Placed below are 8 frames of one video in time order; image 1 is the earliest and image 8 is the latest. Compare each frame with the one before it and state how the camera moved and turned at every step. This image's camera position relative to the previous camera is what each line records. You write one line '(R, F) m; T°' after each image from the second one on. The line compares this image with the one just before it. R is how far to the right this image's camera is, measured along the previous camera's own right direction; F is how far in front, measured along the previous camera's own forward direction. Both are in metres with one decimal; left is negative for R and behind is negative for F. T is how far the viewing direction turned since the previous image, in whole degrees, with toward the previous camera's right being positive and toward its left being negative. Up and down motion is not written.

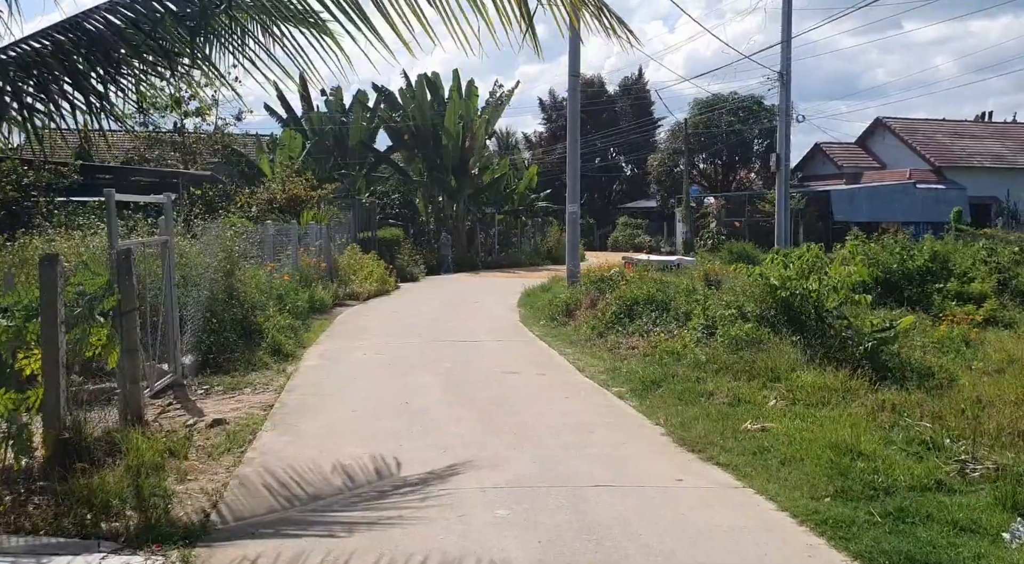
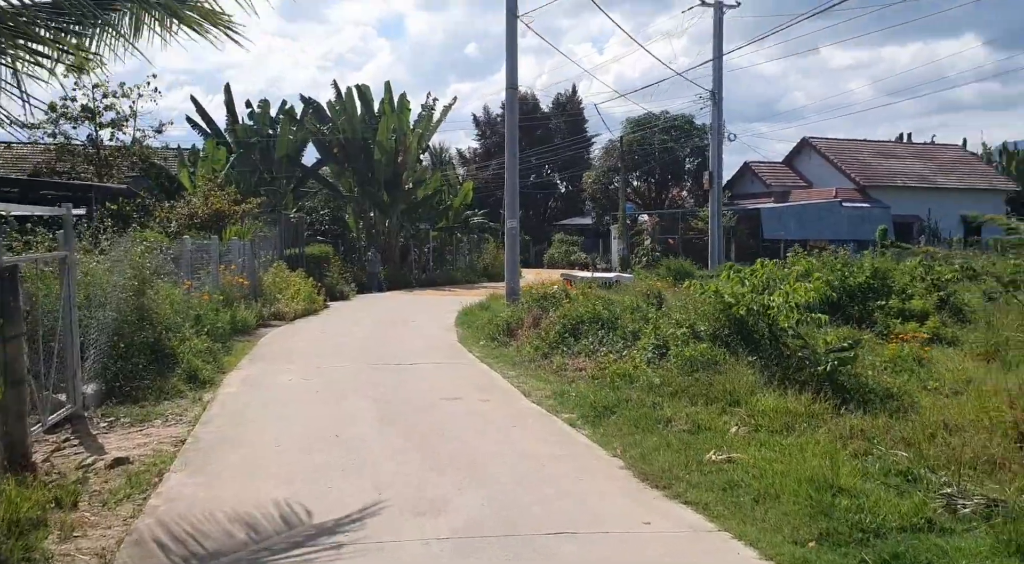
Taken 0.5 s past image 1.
(-0.1, +0.6) m; +5°
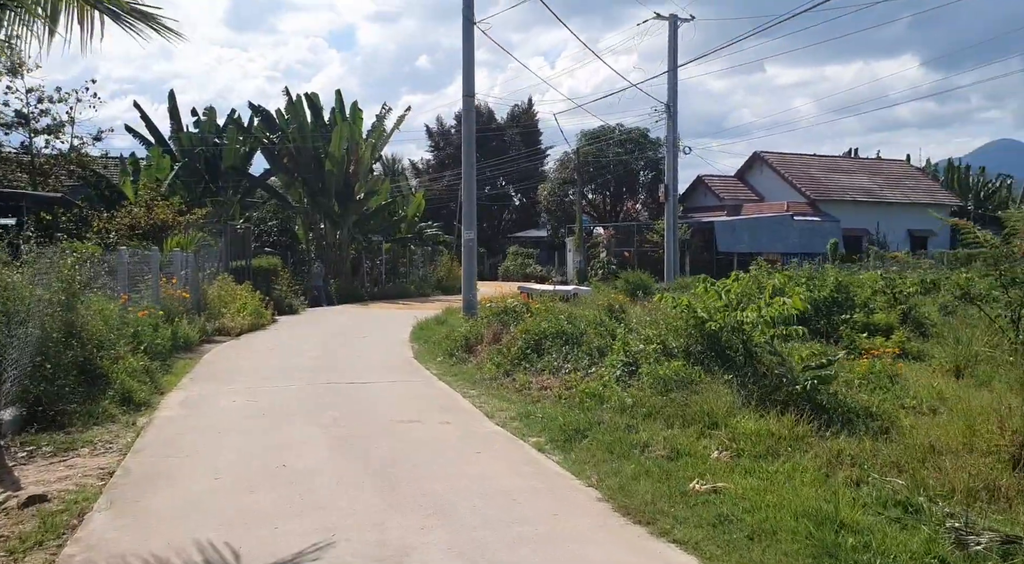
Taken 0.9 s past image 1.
(-0.1, +0.5) m; +3°
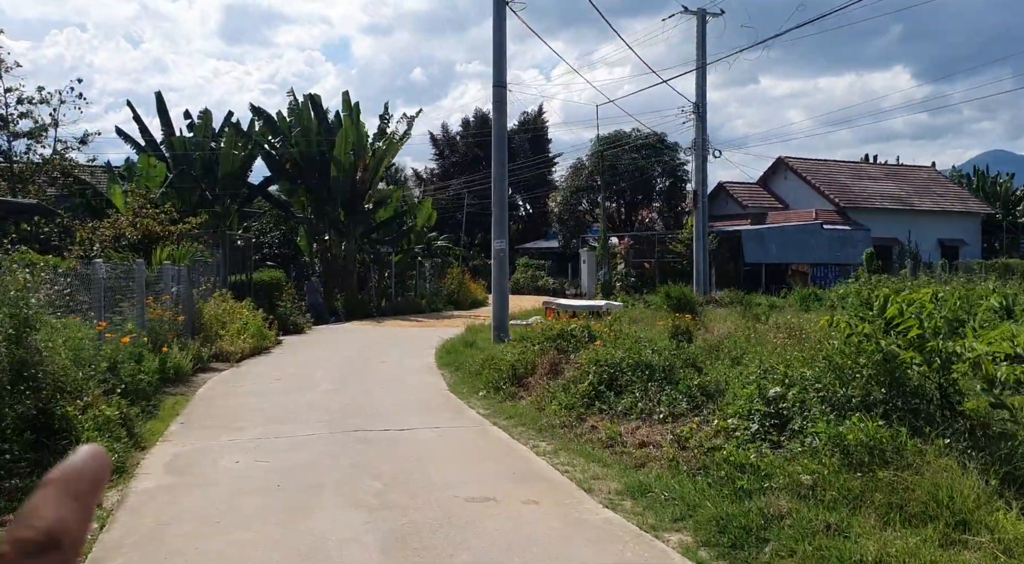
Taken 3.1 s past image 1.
(-0.8, +2.1) m; 0°
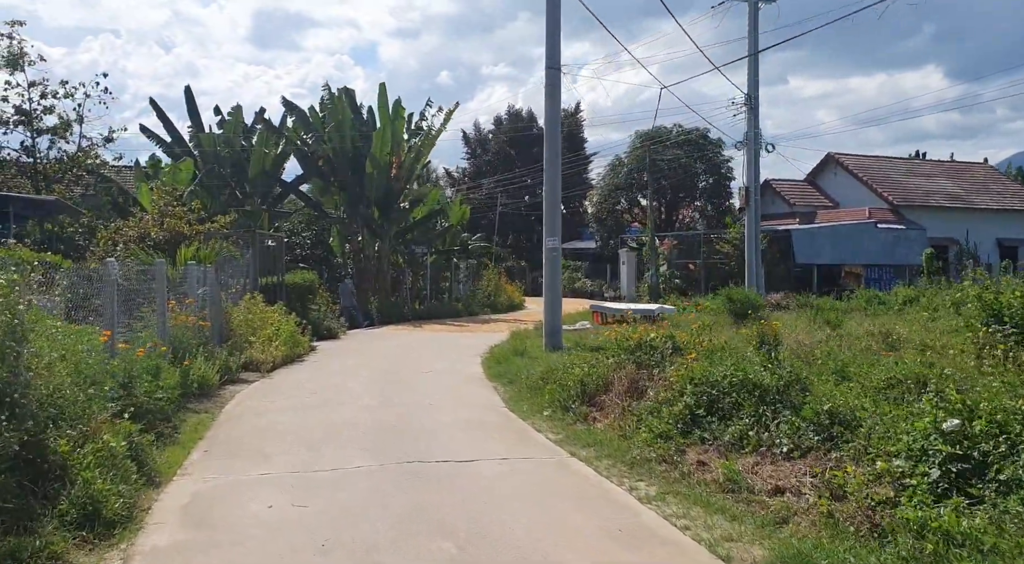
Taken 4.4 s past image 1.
(-0.5, +1.3) m; -2°
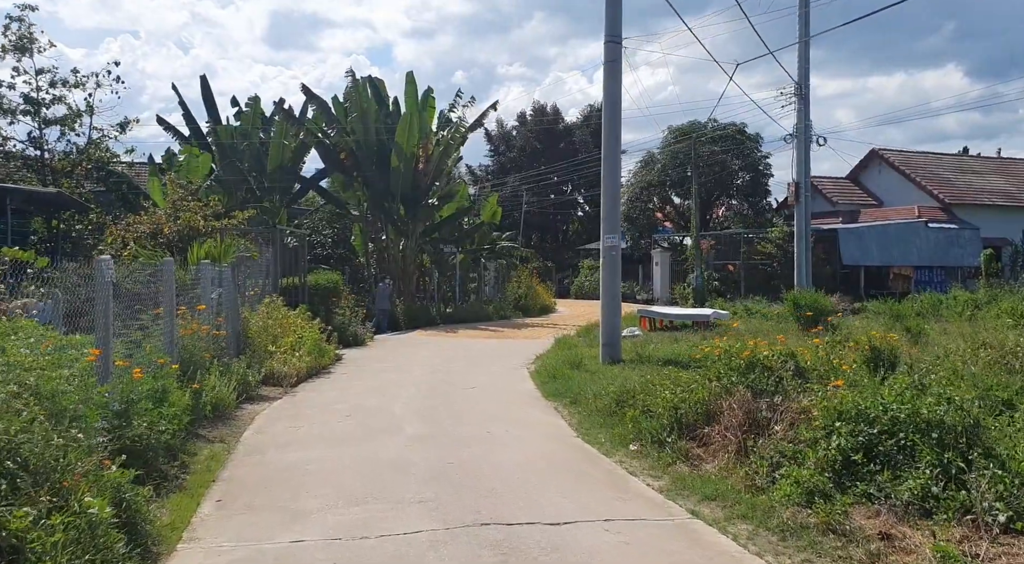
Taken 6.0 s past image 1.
(-0.6, +1.6) m; -1°
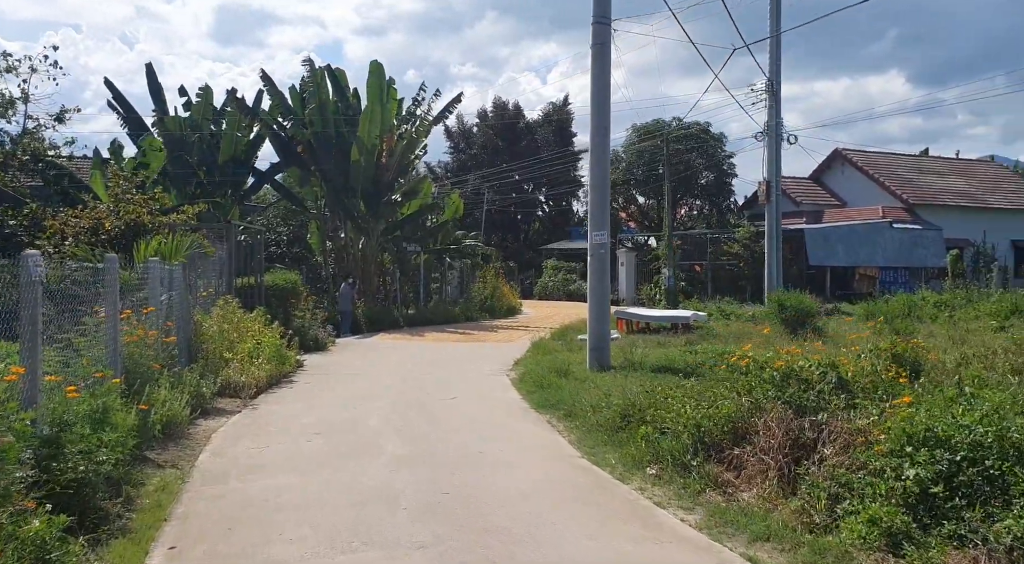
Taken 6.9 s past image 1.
(-0.4, +0.9) m; +3°
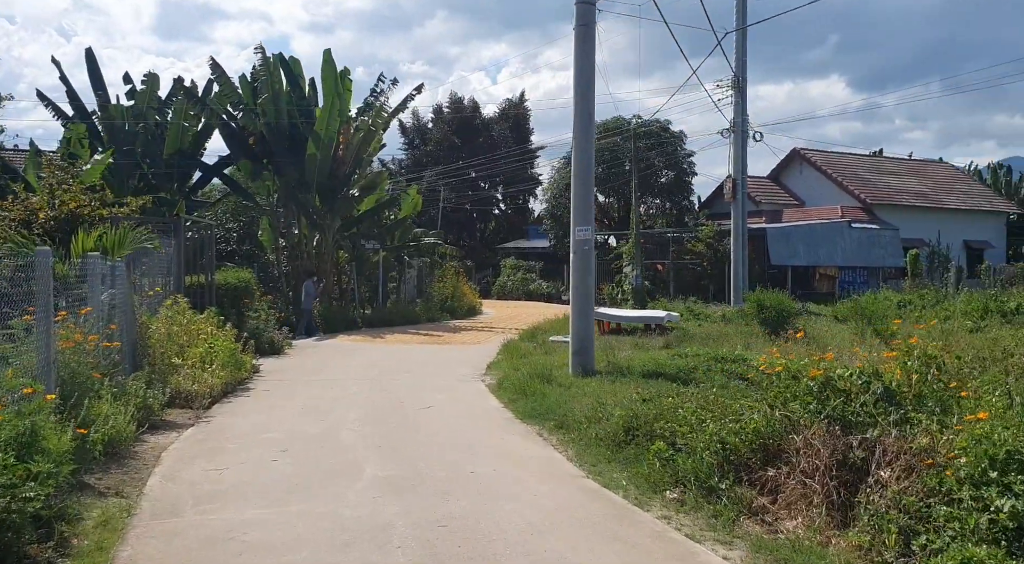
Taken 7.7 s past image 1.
(-0.4, +0.8) m; +4°
